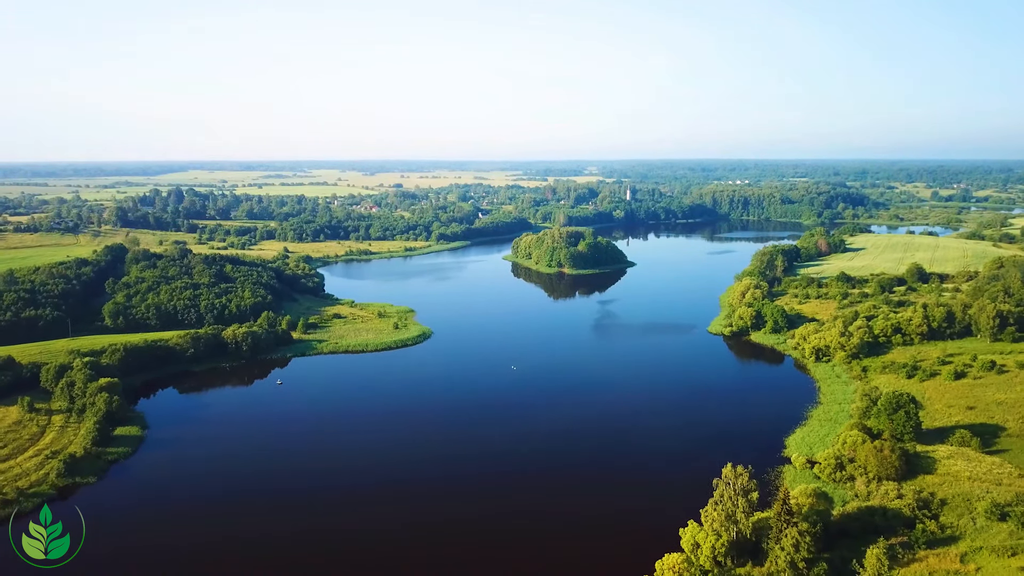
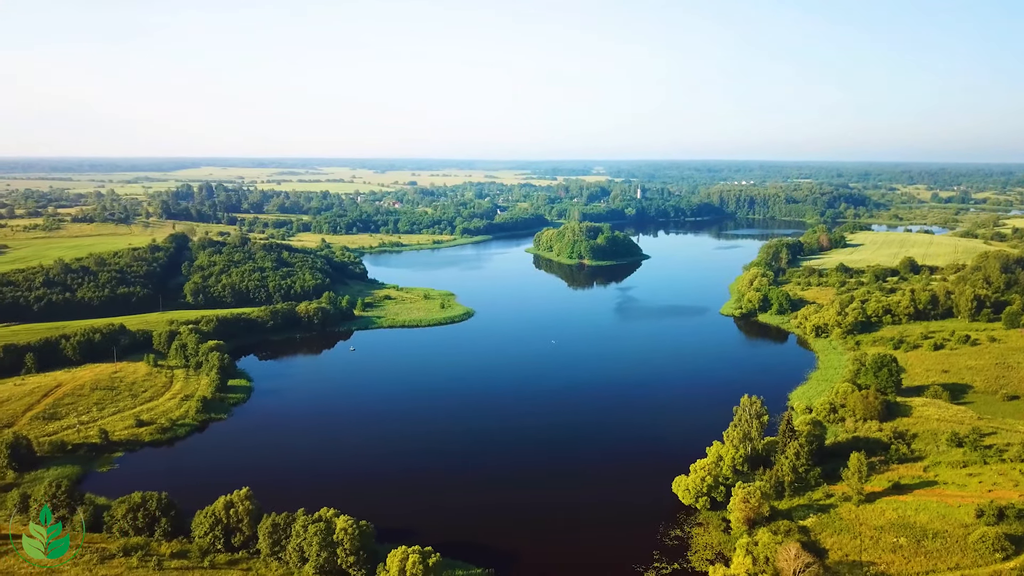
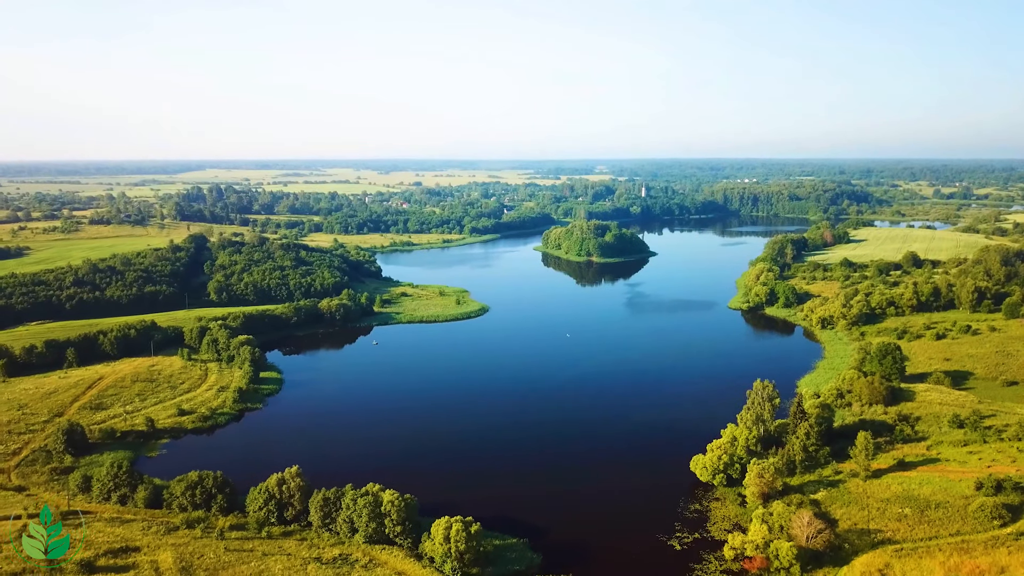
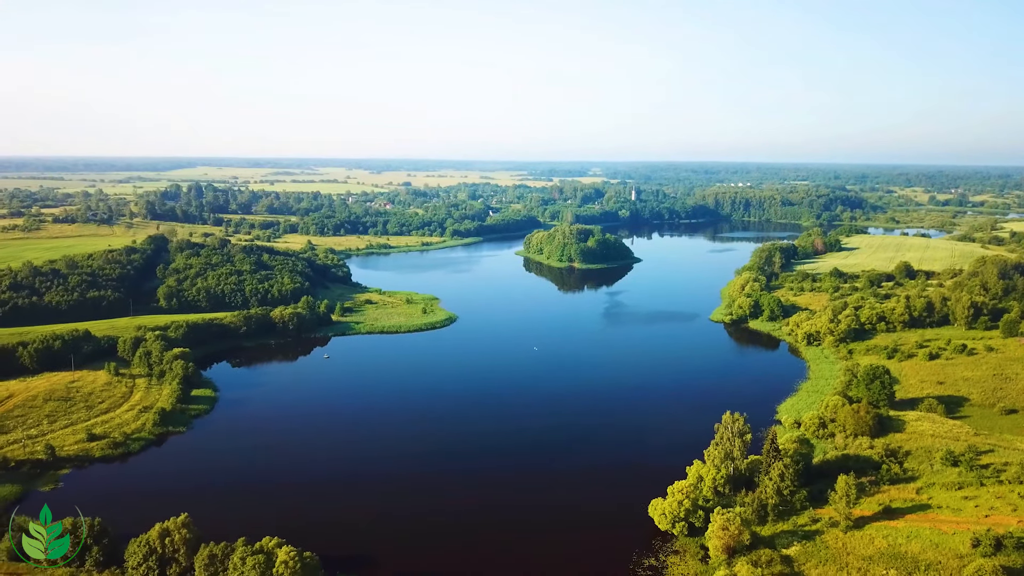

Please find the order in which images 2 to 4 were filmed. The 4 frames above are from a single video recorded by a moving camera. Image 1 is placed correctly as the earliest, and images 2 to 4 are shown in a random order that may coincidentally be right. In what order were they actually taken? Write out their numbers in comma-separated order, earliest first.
4, 2, 3
